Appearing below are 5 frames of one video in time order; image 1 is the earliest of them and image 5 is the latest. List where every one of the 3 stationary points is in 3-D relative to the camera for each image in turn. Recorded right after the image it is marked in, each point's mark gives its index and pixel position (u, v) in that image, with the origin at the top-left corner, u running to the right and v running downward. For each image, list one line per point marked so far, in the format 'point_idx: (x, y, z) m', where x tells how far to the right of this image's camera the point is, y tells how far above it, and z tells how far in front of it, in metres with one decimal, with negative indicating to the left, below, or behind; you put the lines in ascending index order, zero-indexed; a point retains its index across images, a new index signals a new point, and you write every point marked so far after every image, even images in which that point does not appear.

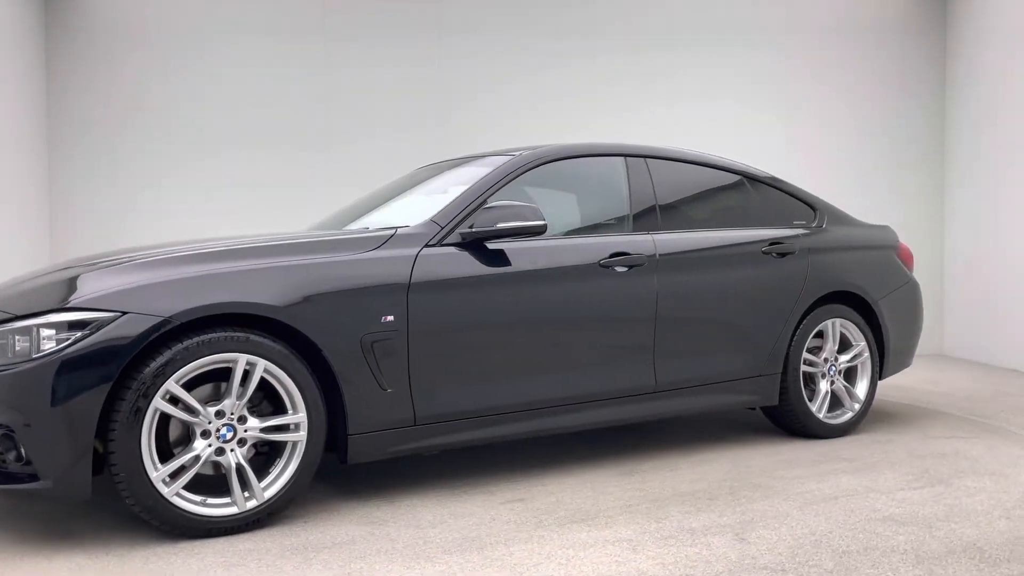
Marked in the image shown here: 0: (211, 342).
0: (-1.1, -0.2, +2.7) m
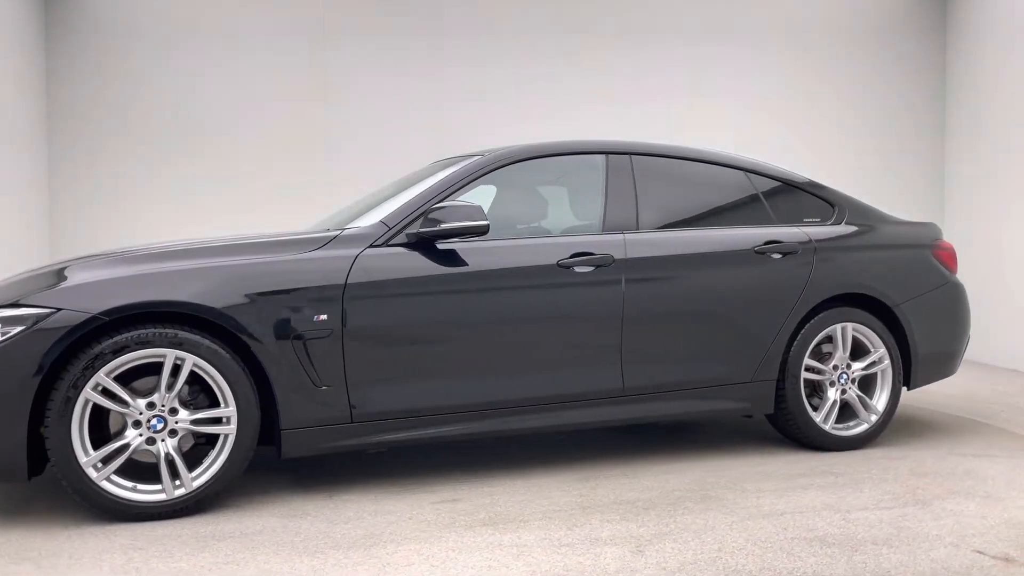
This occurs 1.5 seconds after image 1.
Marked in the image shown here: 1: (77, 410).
0: (-1.4, -0.2, +2.9) m
1: (-1.6, -0.5, +2.8) m
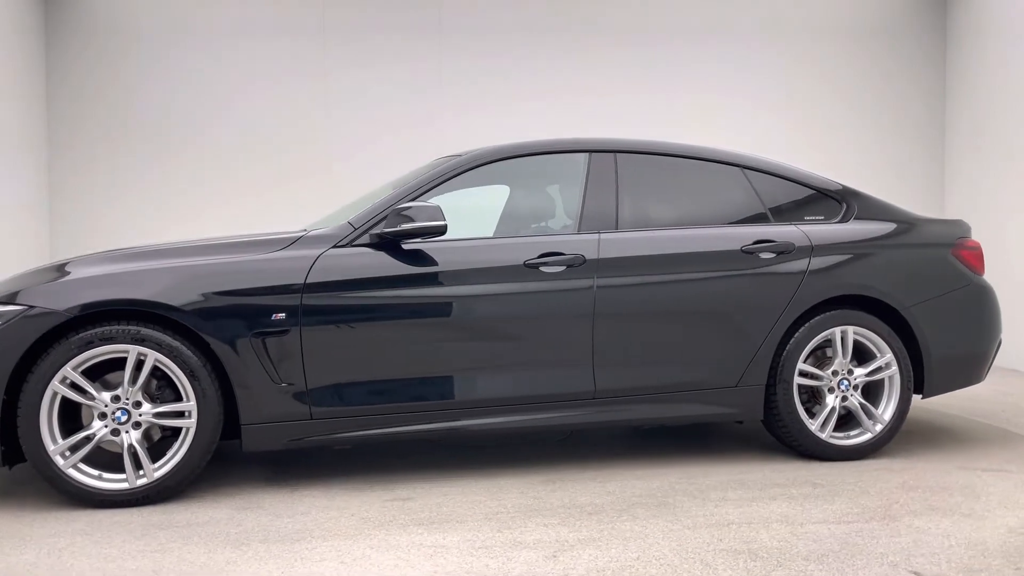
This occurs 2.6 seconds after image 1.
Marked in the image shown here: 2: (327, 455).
0: (-1.6, -0.2, +3.1) m
1: (-1.8, -0.4, +3.0) m
2: (-1.0, -0.9, +3.8) m
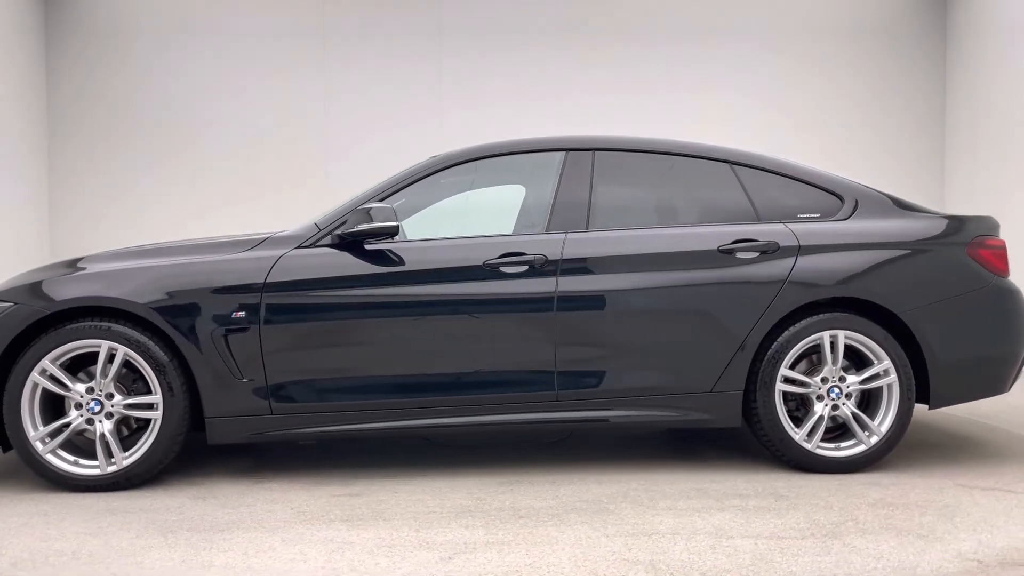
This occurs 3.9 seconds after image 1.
0: (-1.9, -0.2, +3.3) m
1: (-2.1, -0.4, +3.3) m
2: (-1.1, -0.9, +3.9) m
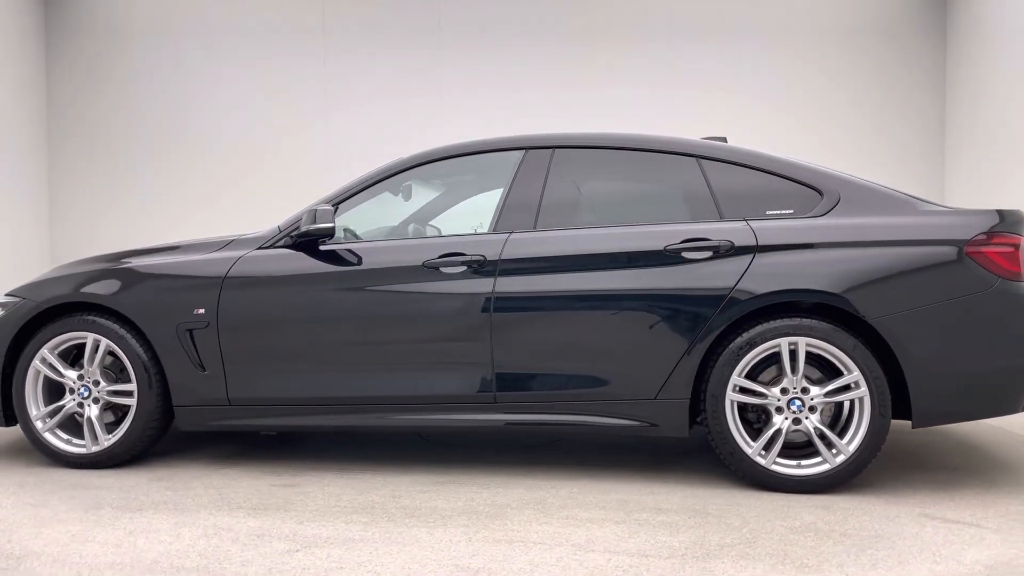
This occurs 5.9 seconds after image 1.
0: (-2.1, -0.2, +3.7) m
1: (-2.4, -0.4, +3.7) m
2: (-1.3, -0.8, +4.2) m
